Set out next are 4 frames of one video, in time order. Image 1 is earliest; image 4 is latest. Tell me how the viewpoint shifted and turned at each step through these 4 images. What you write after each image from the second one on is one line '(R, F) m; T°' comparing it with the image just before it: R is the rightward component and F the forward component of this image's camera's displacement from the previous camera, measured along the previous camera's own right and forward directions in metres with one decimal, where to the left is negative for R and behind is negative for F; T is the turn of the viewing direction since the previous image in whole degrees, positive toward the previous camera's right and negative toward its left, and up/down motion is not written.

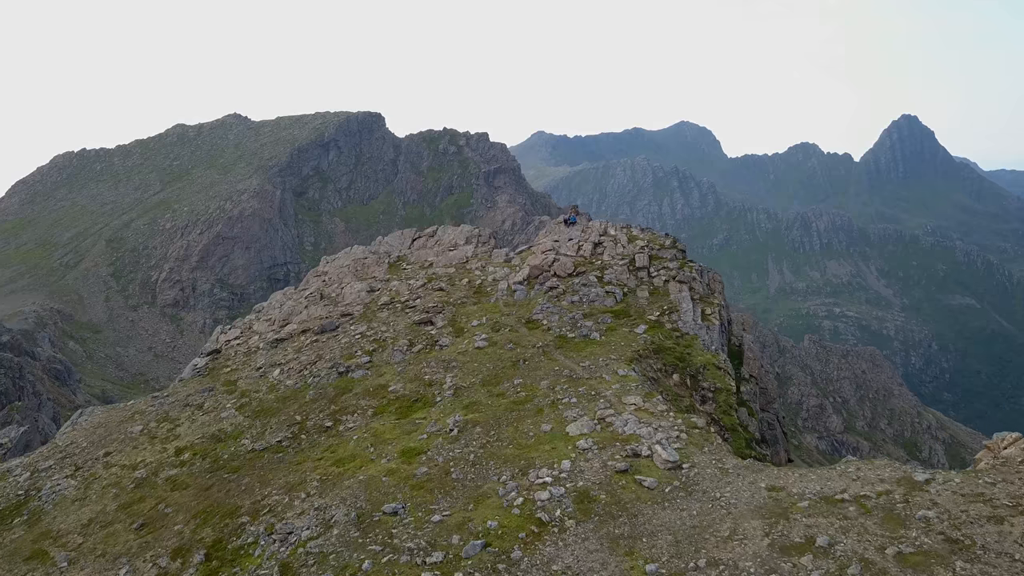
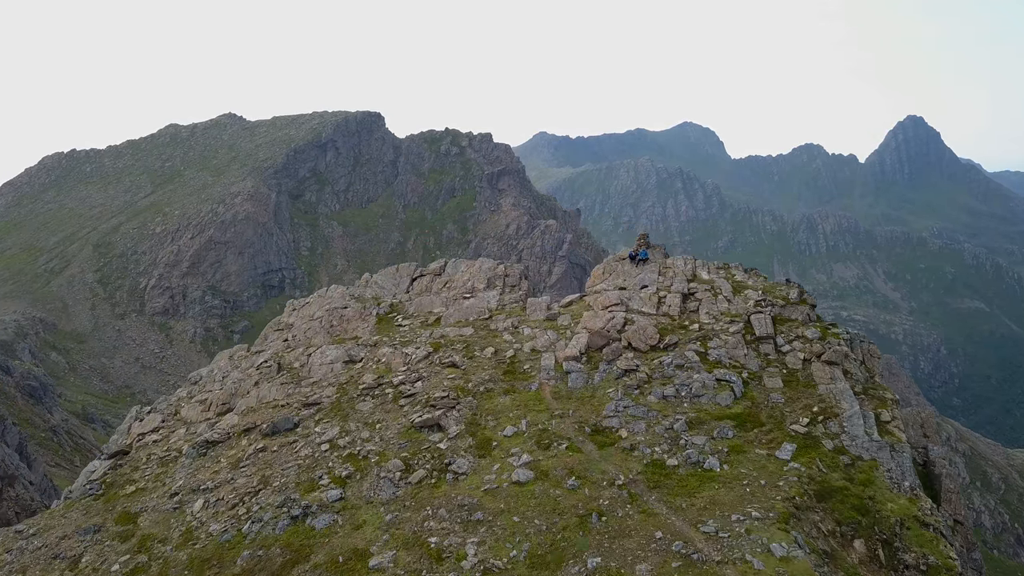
(-2.1, +17.2) m; 0°
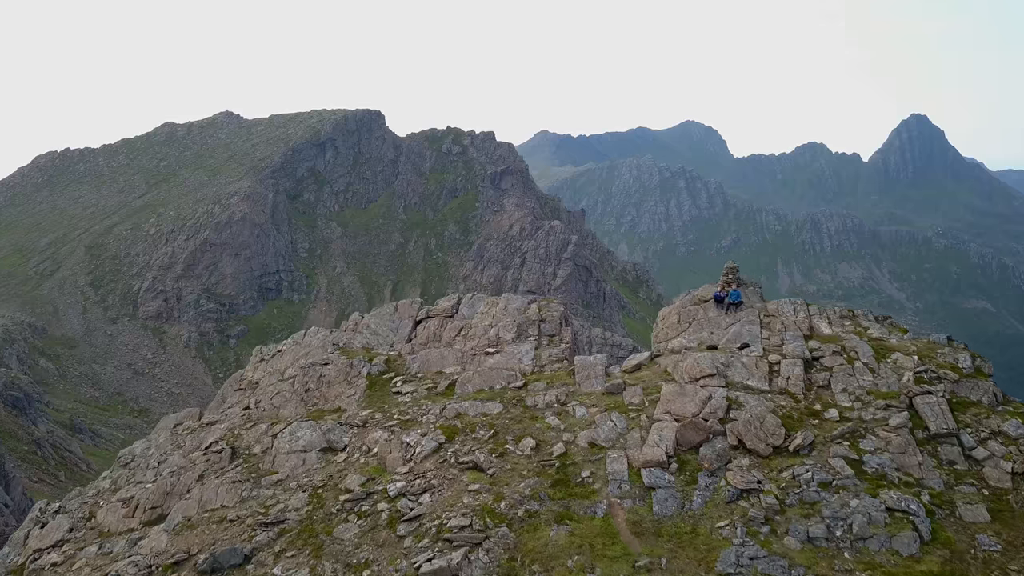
(-1.5, +10.6) m; 0°
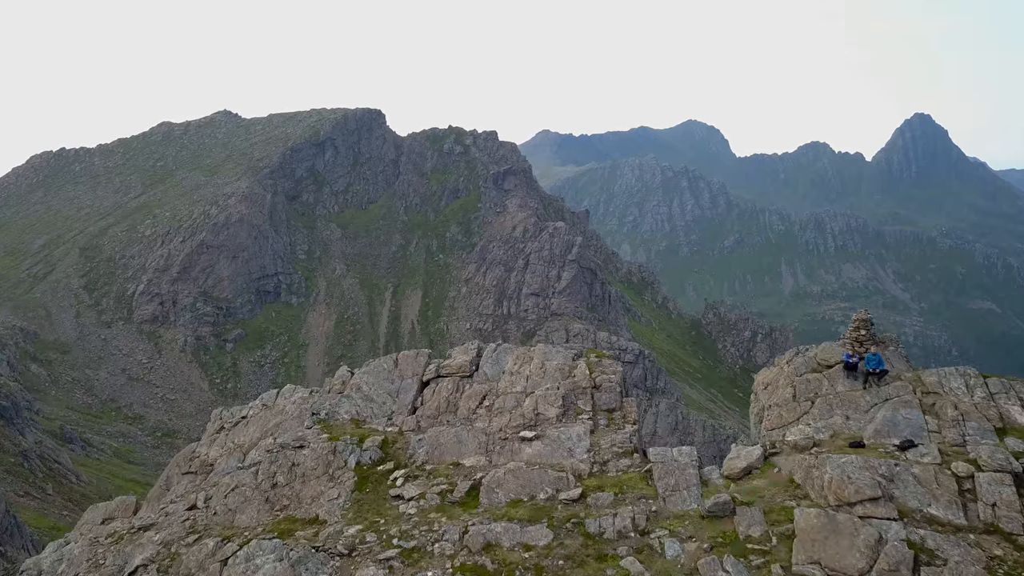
(-1.2, +8.3) m; 0°
